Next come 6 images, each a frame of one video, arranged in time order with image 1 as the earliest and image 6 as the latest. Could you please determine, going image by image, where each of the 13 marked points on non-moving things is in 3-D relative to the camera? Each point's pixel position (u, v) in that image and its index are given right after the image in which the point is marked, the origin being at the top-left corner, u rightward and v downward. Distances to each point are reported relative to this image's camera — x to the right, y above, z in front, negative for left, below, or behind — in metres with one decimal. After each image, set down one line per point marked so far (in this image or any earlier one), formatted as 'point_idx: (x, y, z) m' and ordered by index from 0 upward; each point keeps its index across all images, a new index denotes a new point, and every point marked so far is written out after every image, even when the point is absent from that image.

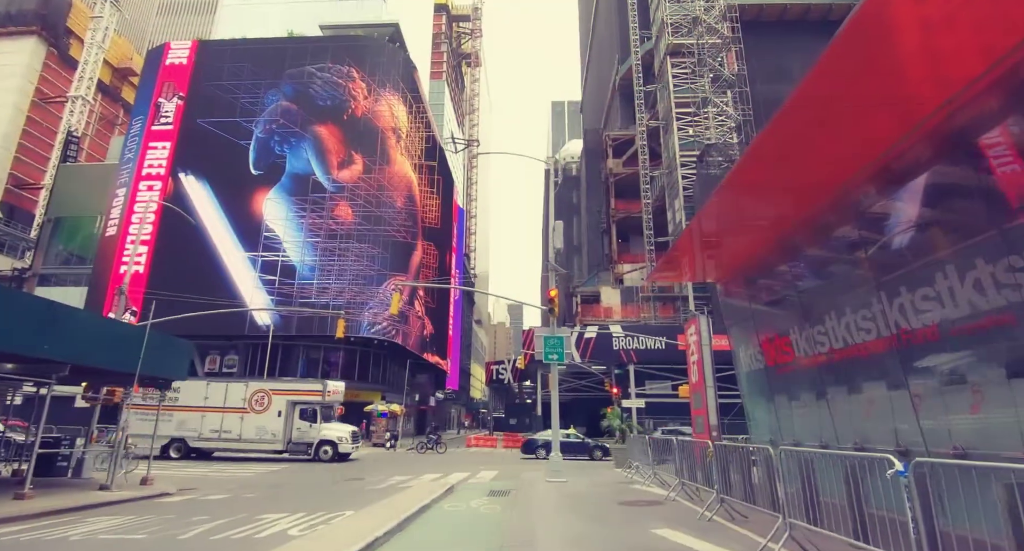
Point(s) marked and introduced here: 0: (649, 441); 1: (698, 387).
0: (+3.8, -4.6, +14.5) m
1: (+5.9, -3.6, +16.9) m
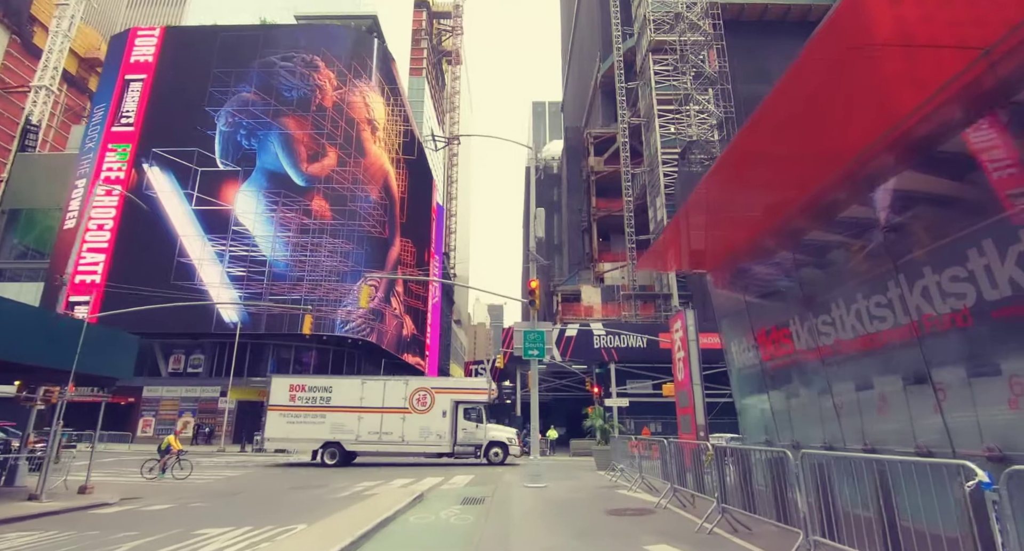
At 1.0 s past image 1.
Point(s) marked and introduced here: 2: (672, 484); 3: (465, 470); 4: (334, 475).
0: (+3.2, -4.4, +13.6) m
1: (+5.2, -3.3, +16.1) m
2: (+3.3, -4.2, +10.6) m
3: (-1.8, -7.1, +19.1) m
4: (-6.0, -6.7, +17.6) m
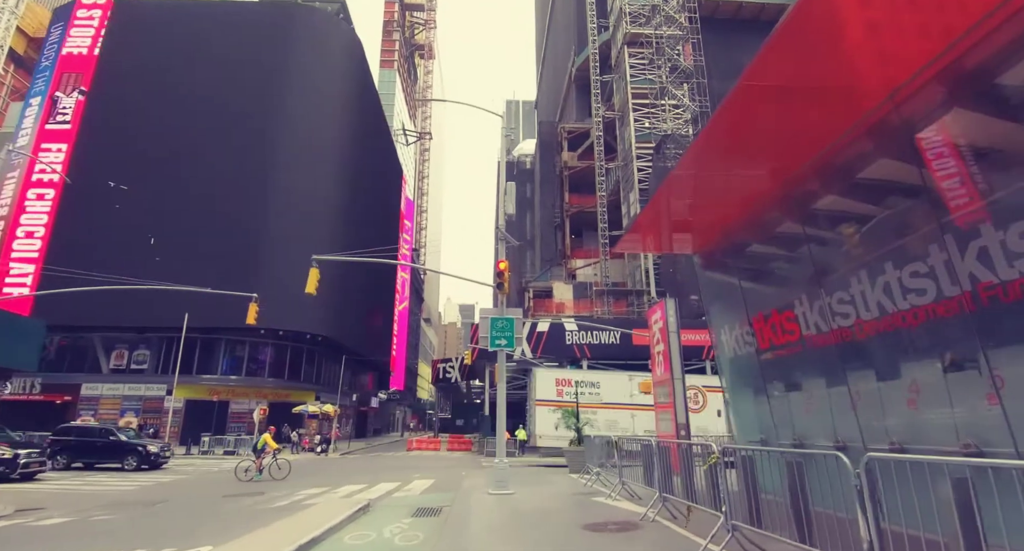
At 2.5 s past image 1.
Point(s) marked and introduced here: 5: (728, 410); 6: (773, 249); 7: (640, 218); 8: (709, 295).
0: (+2.3, -3.9, +12.3) m
1: (+4.3, -2.9, +14.9) m
2: (+2.6, -3.8, +9.3) m
3: (-2.9, -6.6, +17.5) m
4: (-7.0, -6.2, +15.8) m
5: (+4.4, -2.8, +10.7) m
6: (+4.6, +0.5, +9.5) m
7: (+2.2, +1.0, +9.4) m
8: (+4.2, -0.4, +11.4) m
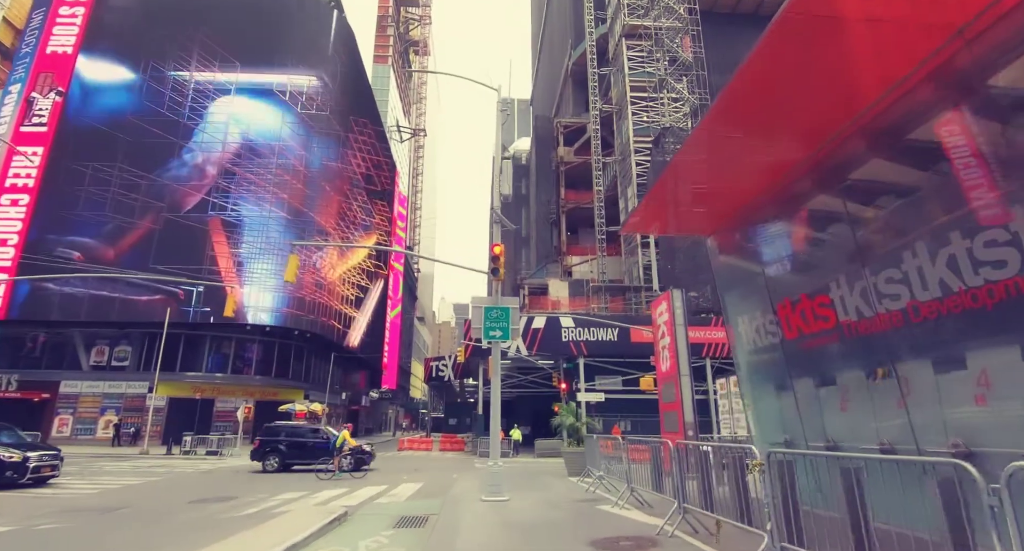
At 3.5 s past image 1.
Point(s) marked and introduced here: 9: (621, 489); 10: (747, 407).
0: (+2.2, -3.6, +11.3) m
1: (+4.1, -2.7, +13.9) m
2: (+2.5, -3.5, +8.3) m
3: (-3.1, -6.3, +16.5) m
4: (-7.2, -5.8, +14.7) m
5: (+4.4, -2.5, +9.8) m
6: (+4.6, +0.7, +8.5) m
7: (+2.2, +1.3, +8.4) m
8: (+4.2, -0.1, +10.4) m
9: (+2.3, -4.5, +11.2) m
10: (+4.5, -2.5, +10.0) m
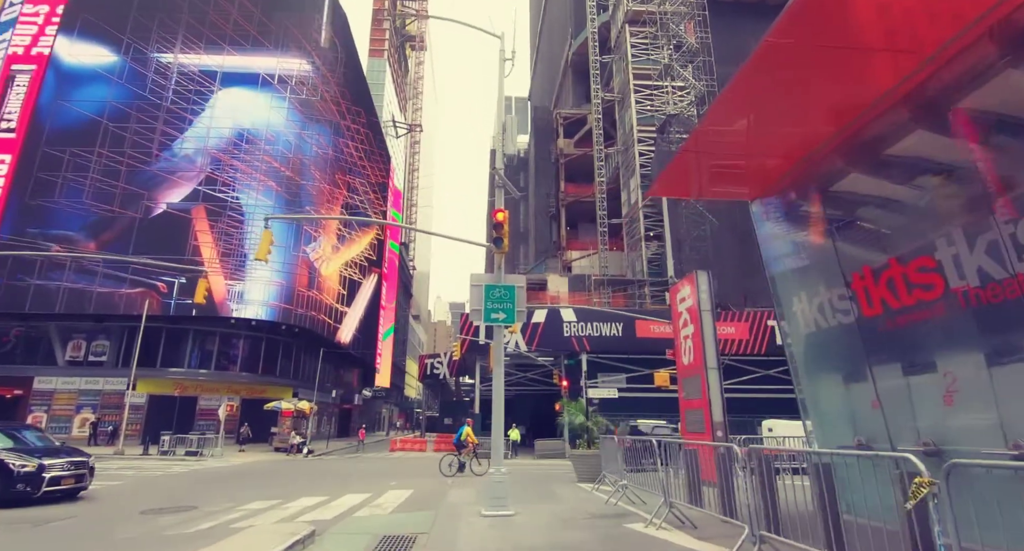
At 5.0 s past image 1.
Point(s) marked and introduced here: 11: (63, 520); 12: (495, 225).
0: (+2.3, -3.2, +9.7) m
1: (+4.2, -2.2, +12.3) m
2: (+2.6, -3.0, +6.7) m
3: (-3.1, -5.8, +14.8) m
4: (-7.1, -5.3, +13.0) m
5: (+4.5, -2.0, +8.2) m
6: (+4.7, +1.2, +6.9) m
7: (+2.3, +1.7, +6.8) m
8: (+4.3, +0.3, +8.8) m
9: (+2.4, -4.1, +9.5) m
10: (+4.6, -2.0, +8.4) m
11: (-8.3, -4.6, +9.8) m
12: (-0.3, +0.8, +9.0) m
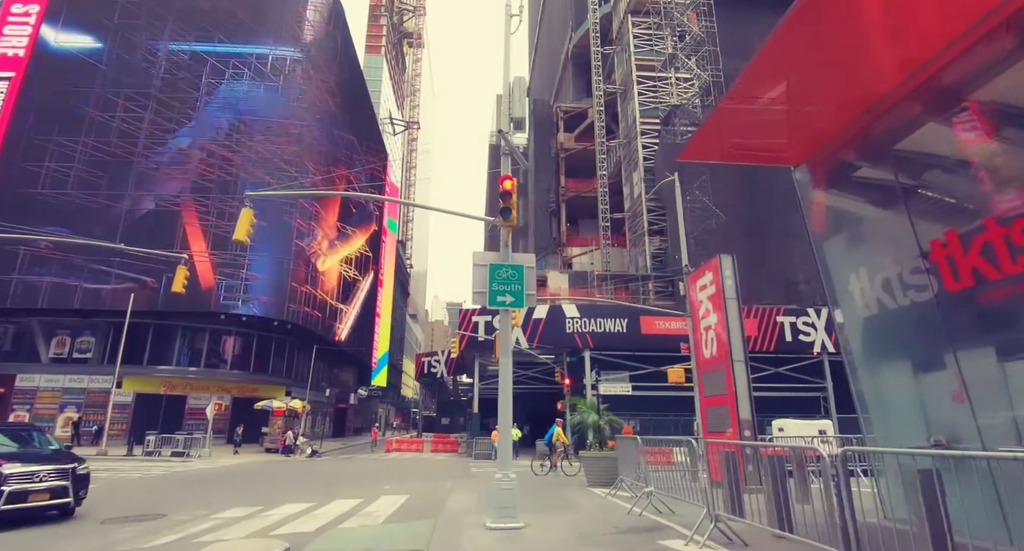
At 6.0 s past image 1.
0: (+2.4, -2.8, +8.6) m
1: (+4.3, -1.9, +11.2) m
2: (+2.8, -2.7, +5.6) m
3: (-3.0, -5.4, +13.7) m
4: (-7.0, -4.9, +11.8) m
5: (+4.6, -1.7, +7.1) m
6: (+4.9, +1.5, +5.8) m
7: (+2.4, +2.1, +5.7) m
8: (+4.4, +0.7, +7.7) m
9: (+2.5, -3.7, +8.5) m
10: (+4.7, -1.7, +7.4) m
11: (-8.2, -4.2, +8.7) m
12: (-0.2, +1.2, +7.9) m
